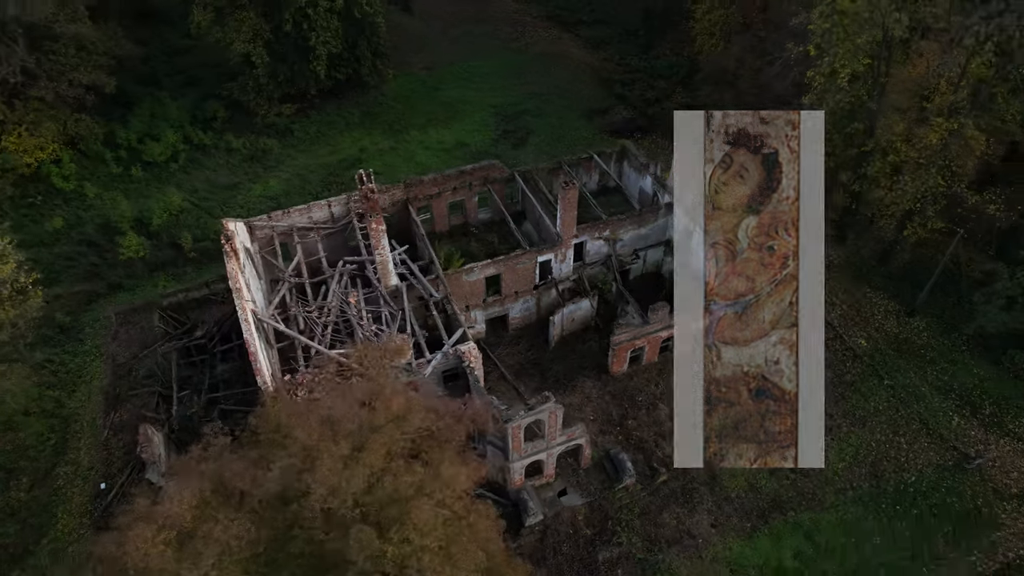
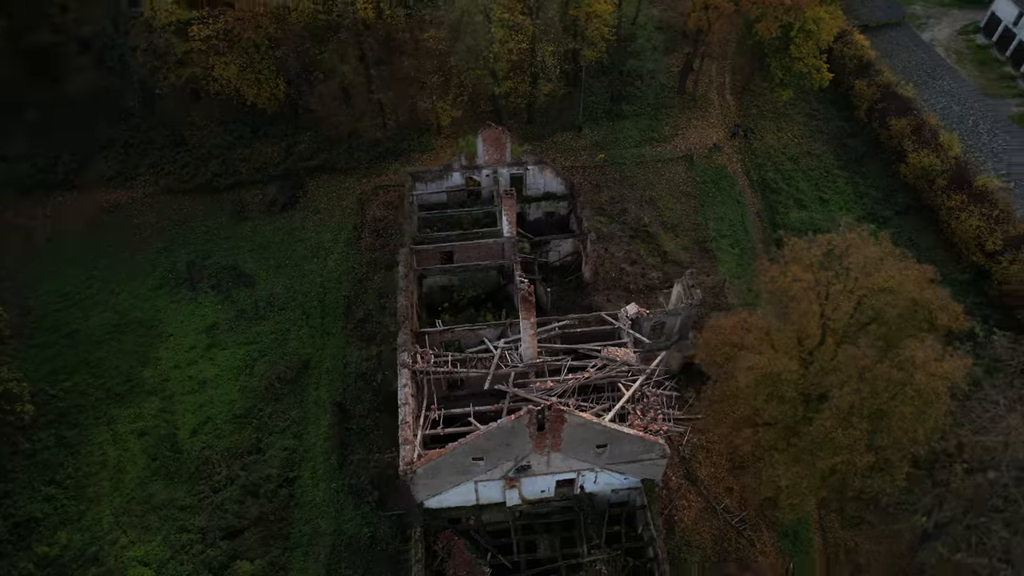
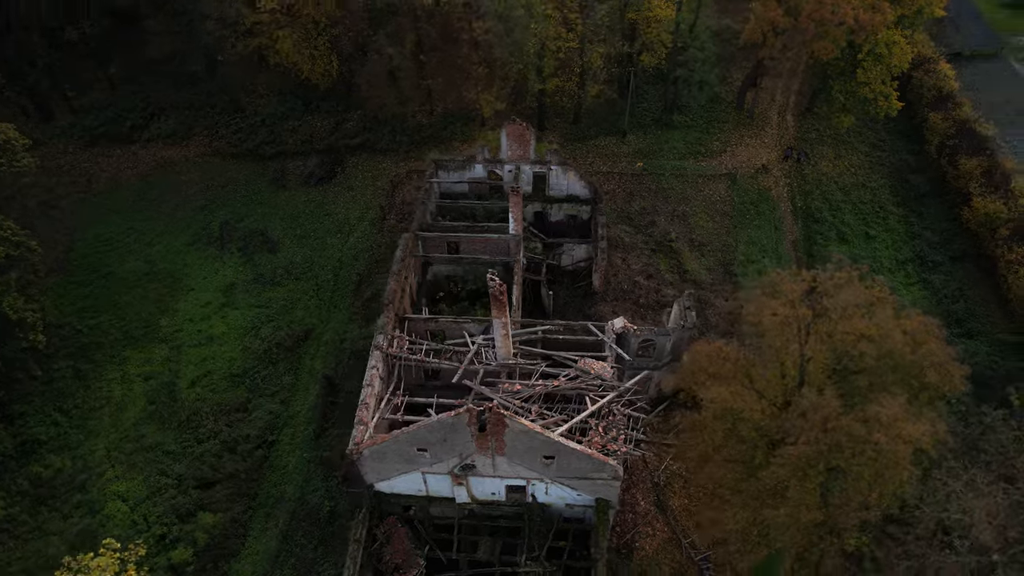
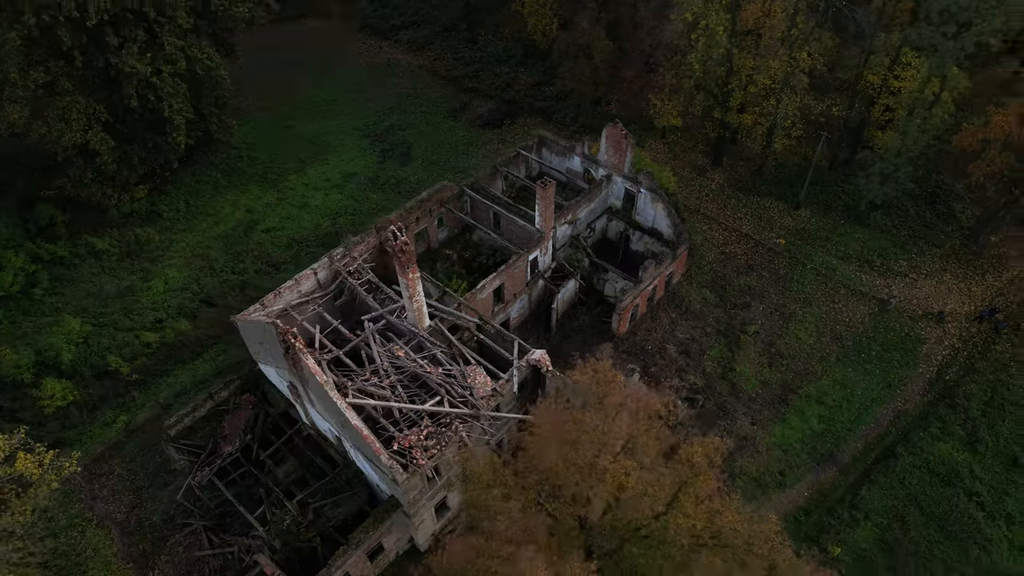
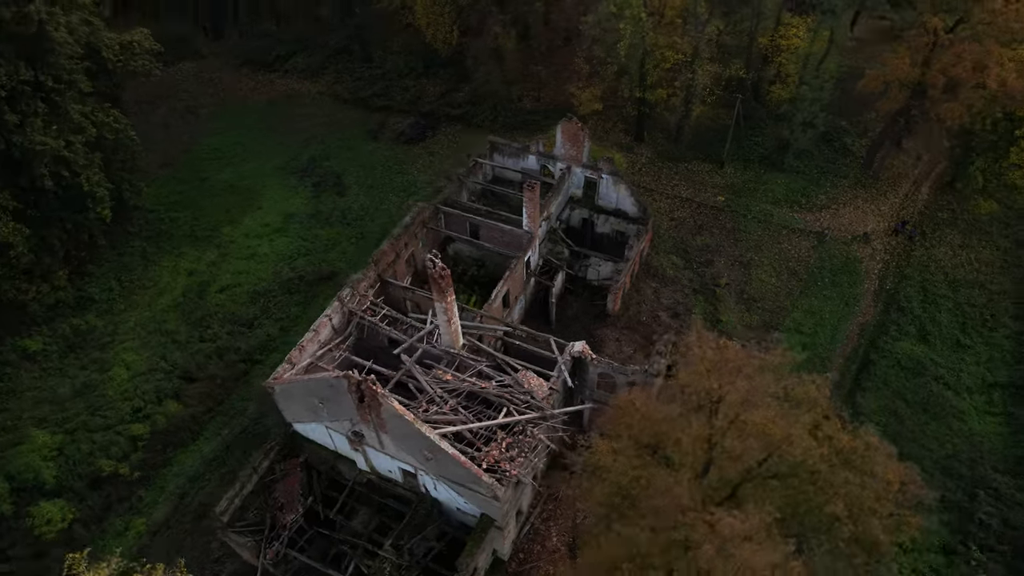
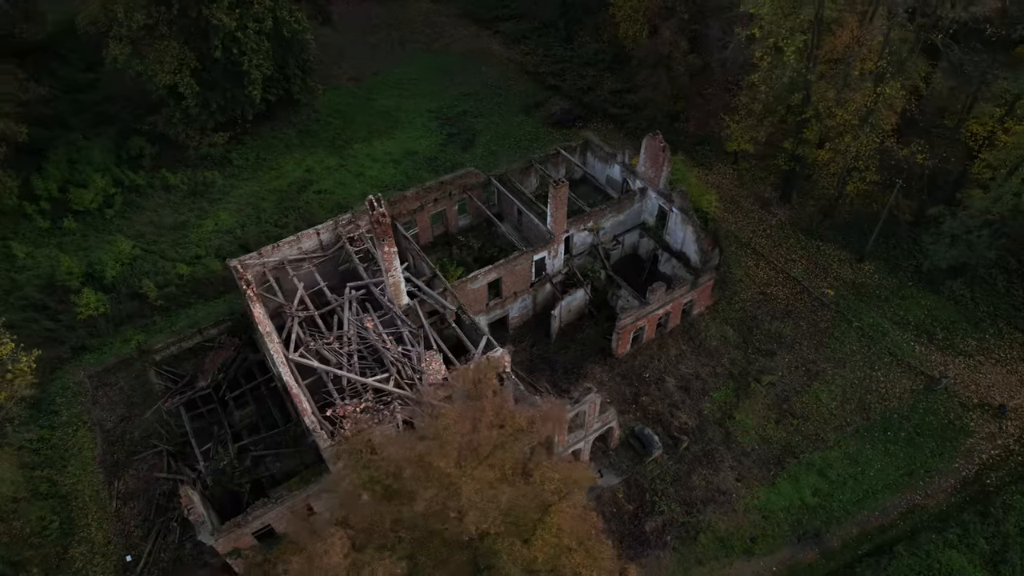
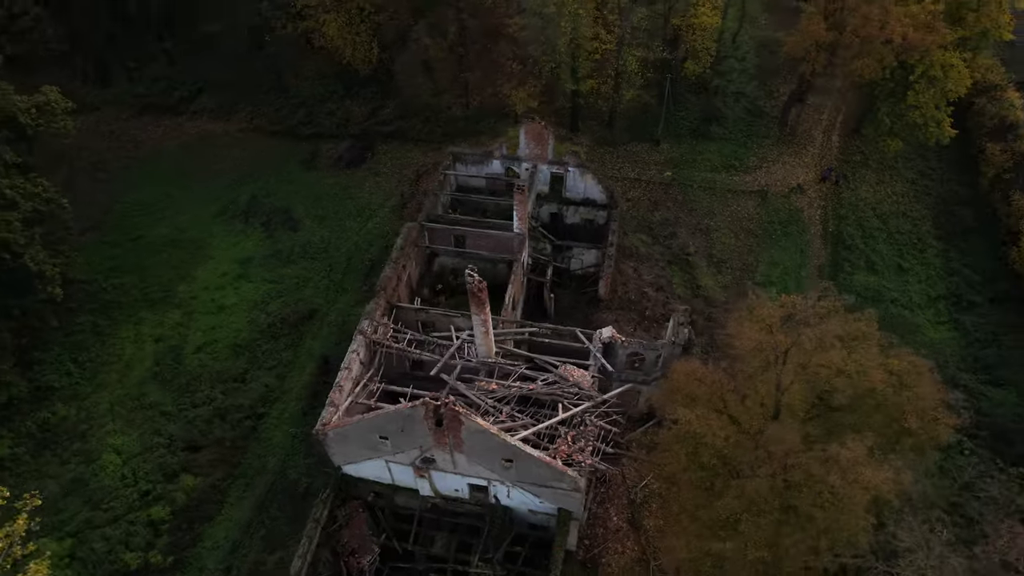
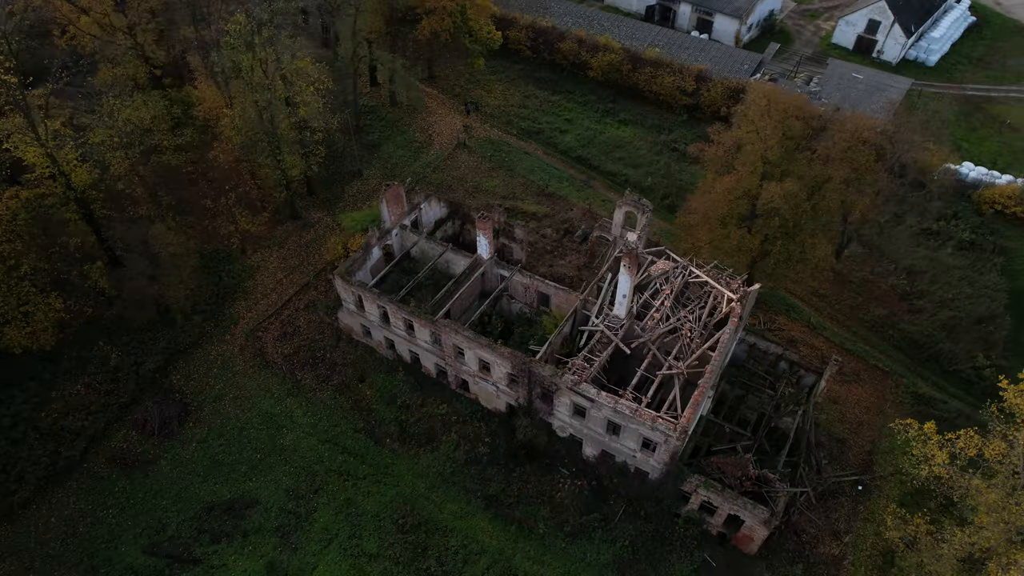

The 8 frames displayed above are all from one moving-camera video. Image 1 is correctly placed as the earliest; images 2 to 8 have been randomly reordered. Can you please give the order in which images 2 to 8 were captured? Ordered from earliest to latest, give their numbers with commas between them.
6, 4, 5, 7, 3, 2, 8
